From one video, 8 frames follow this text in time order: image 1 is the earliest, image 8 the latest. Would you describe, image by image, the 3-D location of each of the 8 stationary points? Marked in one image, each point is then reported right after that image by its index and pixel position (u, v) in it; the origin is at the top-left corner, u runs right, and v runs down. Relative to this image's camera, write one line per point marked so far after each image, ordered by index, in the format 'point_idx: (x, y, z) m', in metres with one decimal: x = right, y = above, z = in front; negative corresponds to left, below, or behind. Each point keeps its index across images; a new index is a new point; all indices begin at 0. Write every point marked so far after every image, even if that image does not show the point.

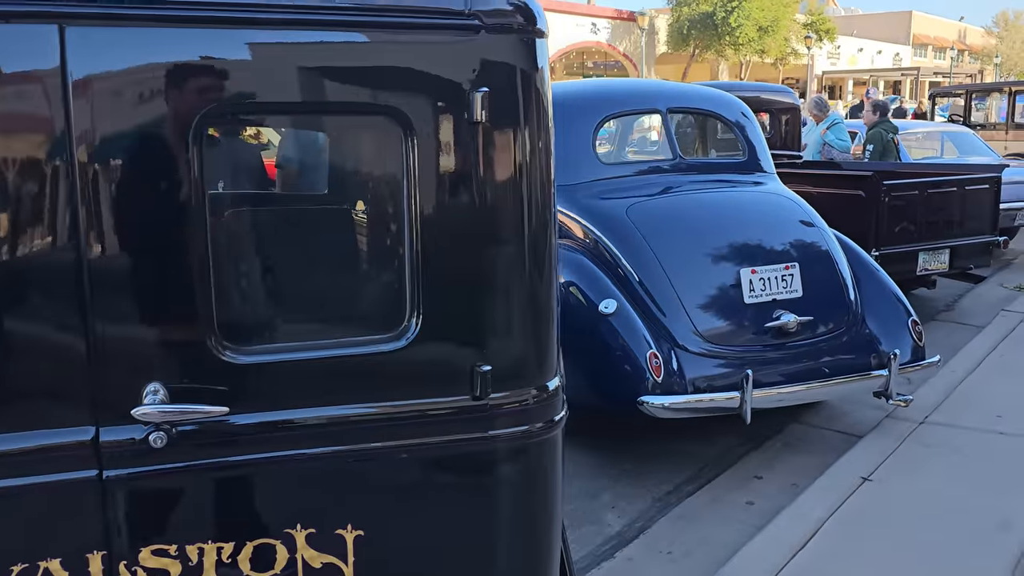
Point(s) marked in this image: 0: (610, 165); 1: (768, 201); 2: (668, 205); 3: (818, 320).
0: (+0.5, +0.7, +4.9) m
1: (+1.4, +0.5, +4.9) m
2: (+0.8, +0.4, +4.6) m
3: (+1.5, -0.2, +4.4) m
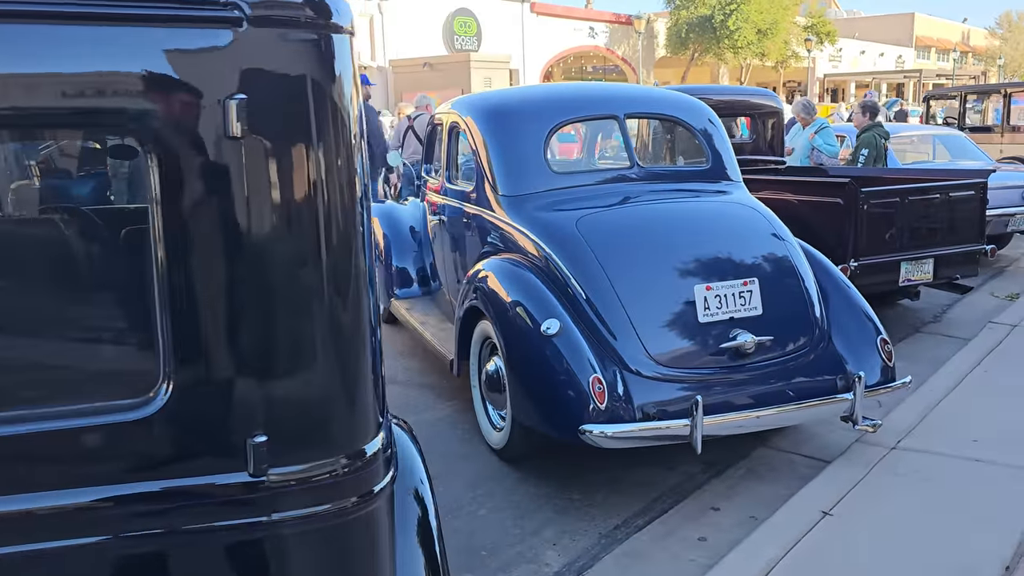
0: (+0.2, +0.6, +4.7) m
1: (+1.2, +0.4, +4.6) m
2: (+0.5, +0.4, +4.4) m
3: (+1.2, -0.2, +4.1) m
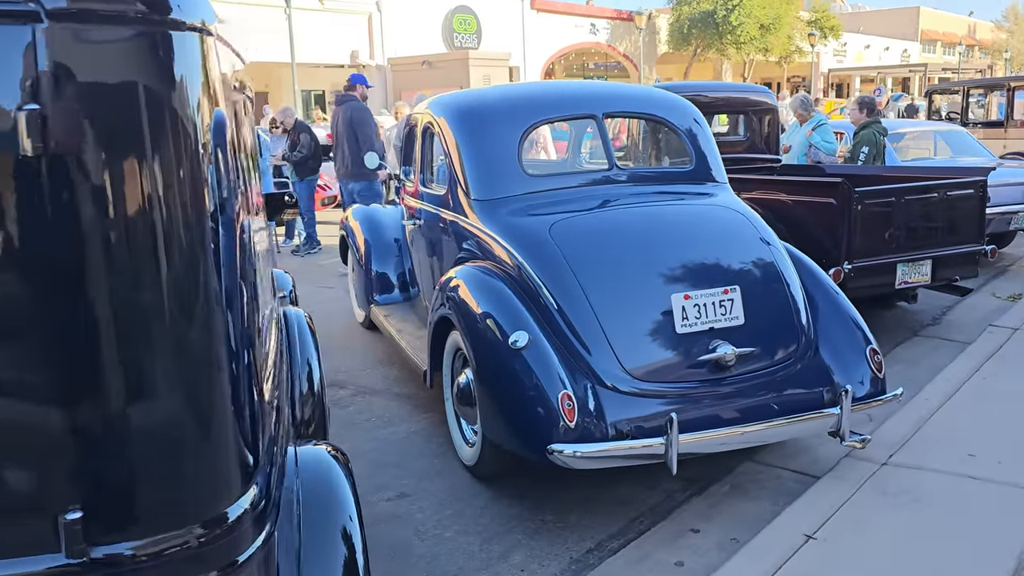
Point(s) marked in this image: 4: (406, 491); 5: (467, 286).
0: (+0.1, +0.6, +4.5) m
1: (+1.0, +0.4, +4.4) m
2: (+0.4, +0.3, +4.2) m
3: (+1.1, -0.3, +3.9) m
4: (-0.5, -1.0, +4.1) m
5: (-0.2, 0.0, +4.1) m
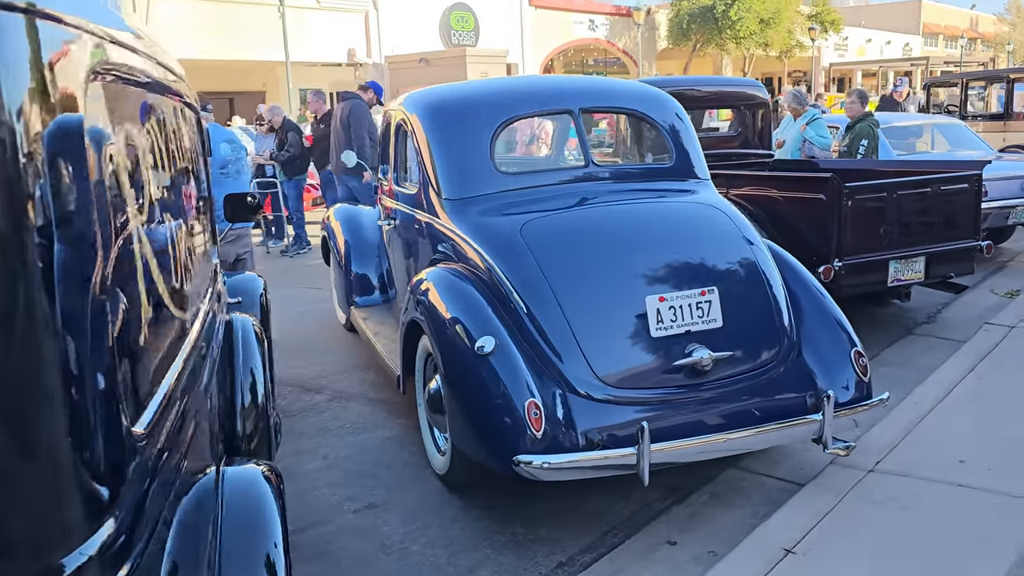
0: (0.0, +0.6, +4.3) m
1: (+0.9, +0.4, +4.2) m
2: (+0.2, +0.3, +4.0) m
3: (+1.0, -0.3, +3.7) m
4: (-0.6, -1.0, +4.0) m
5: (-0.4, 0.0, +4.0) m
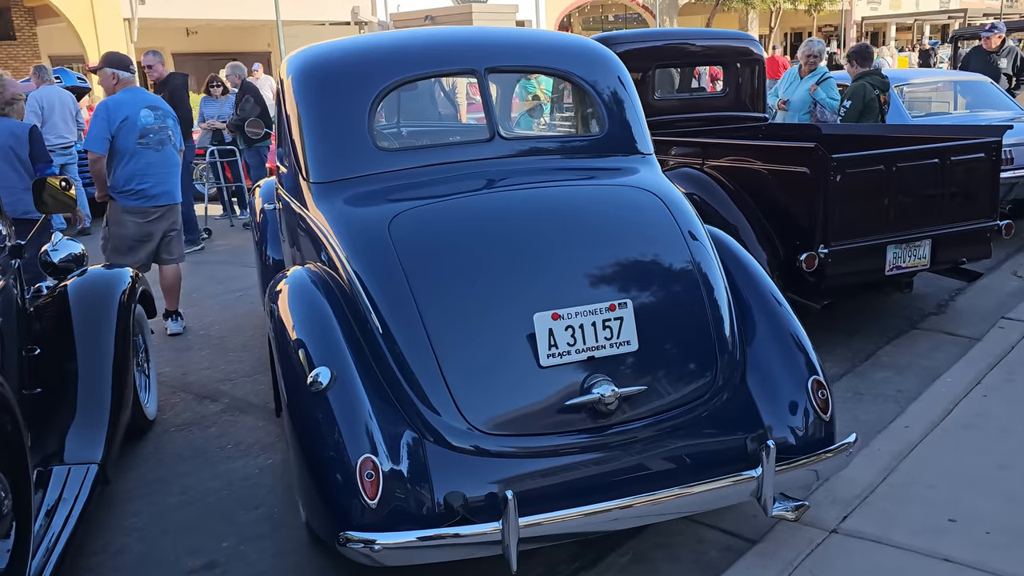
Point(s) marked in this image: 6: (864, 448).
0: (-0.5, +0.5, +3.5) m
1: (+0.4, +0.3, +3.4) m
2: (-0.2, +0.3, +3.2) m
3: (+0.5, -0.3, +2.9) m
4: (-1.1, -1.0, +3.2) m
5: (-0.8, 0.0, +3.2) m
6: (+1.5, -0.7, +3.7) m
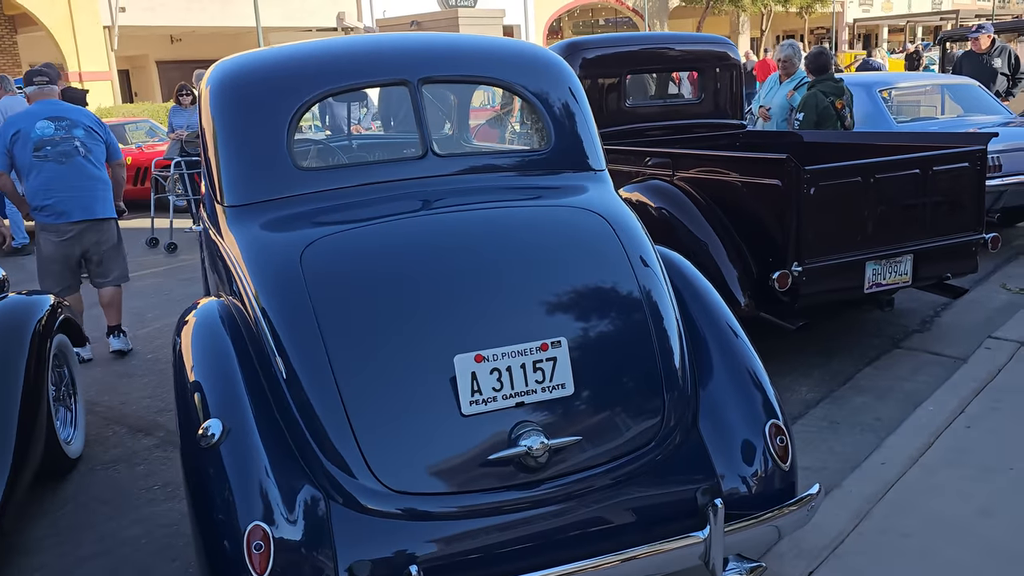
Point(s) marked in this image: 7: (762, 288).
0: (-0.7, +0.4, +3.2) m
1: (+0.2, +0.2, +3.1) m
2: (-0.5, +0.2, +2.9) m
3: (+0.3, -0.4, +2.6) m
4: (-1.3, -1.1, +2.9) m
5: (-1.0, -0.1, +2.9) m
6: (+1.2, -0.8, +3.4) m
7: (+1.4, 0.0, +4.8) m
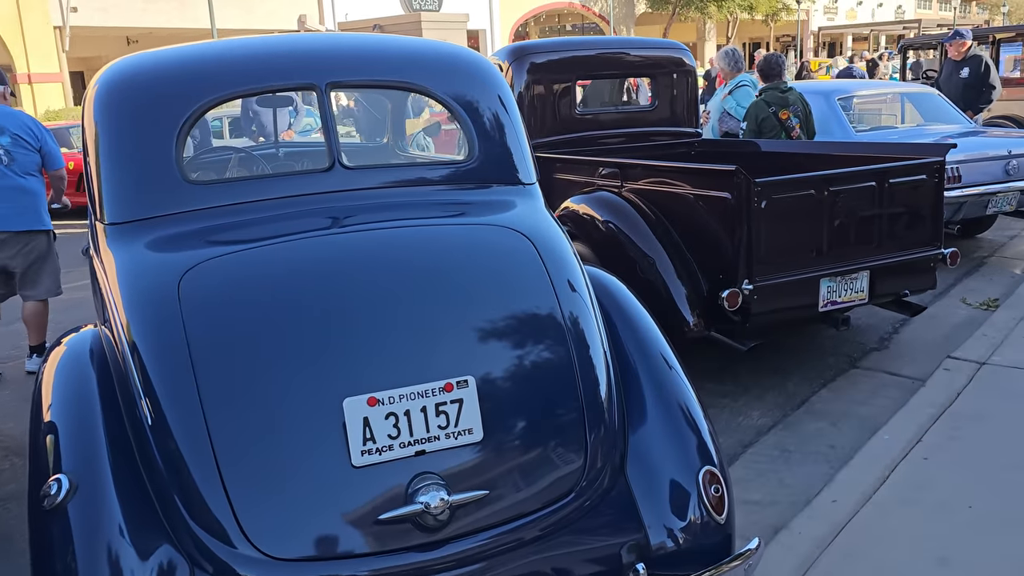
0: (-1.0, +0.3, +2.9) m
1: (-0.1, +0.2, +2.8) m
2: (-0.7, +0.1, +2.6) m
3: (0.0, -0.5, +2.3) m
4: (-1.6, -1.2, +2.6) m
5: (-1.3, -0.2, +2.5) m
6: (+1.0, -0.8, +3.1) m
7: (+1.0, -0.1, +4.6) m
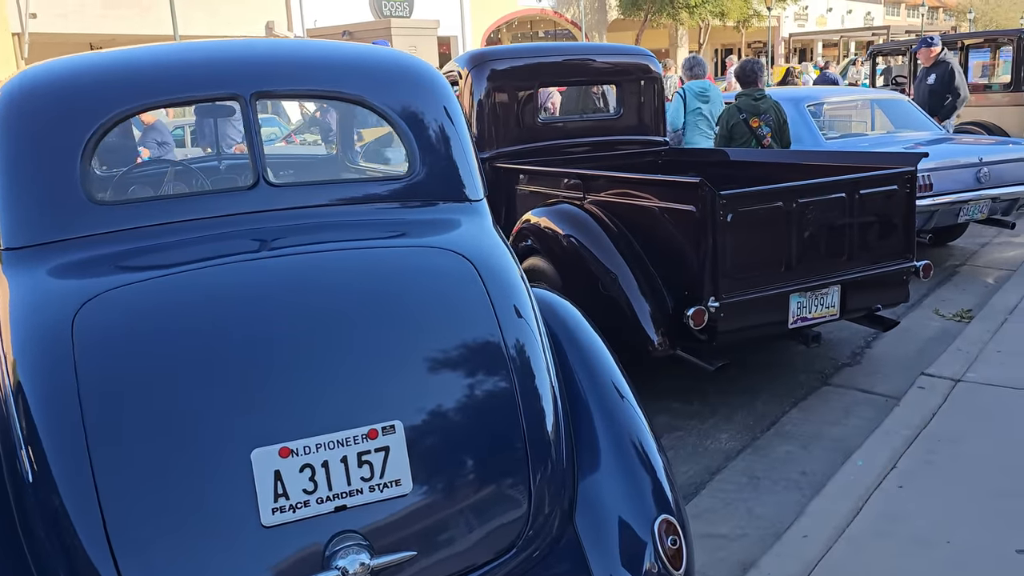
0: (-1.2, +0.3, +2.6) m
1: (-0.2, +0.1, +2.6) m
2: (-0.9, 0.0, +2.3) m
3: (-0.1, -0.6, +2.1) m
4: (-1.7, -1.3, +2.3) m
5: (-1.5, -0.3, +2.3) m
6: (+0.8, -0.9, +2.9) m
7: (+0.8, -0.2, +4.4) m
